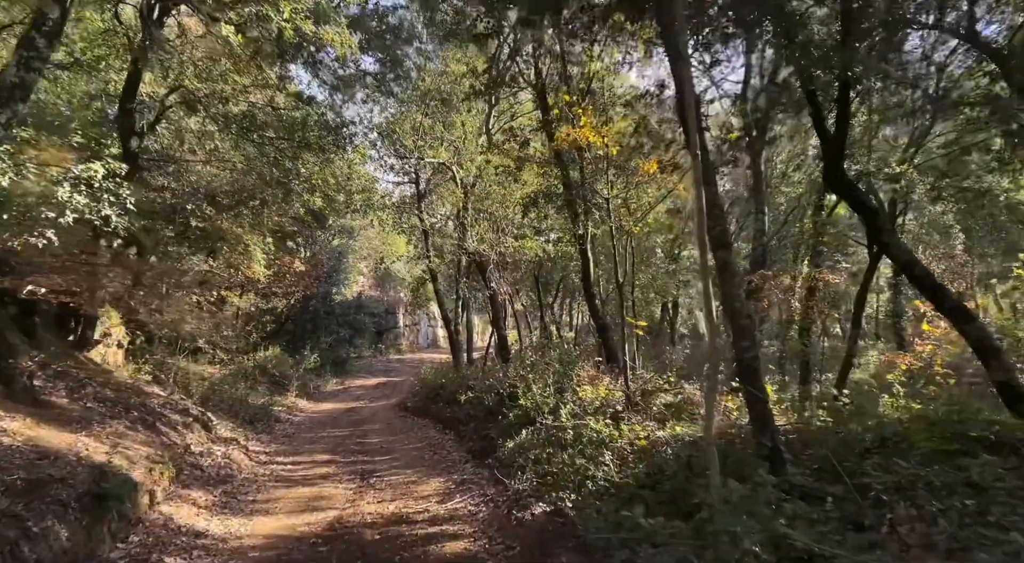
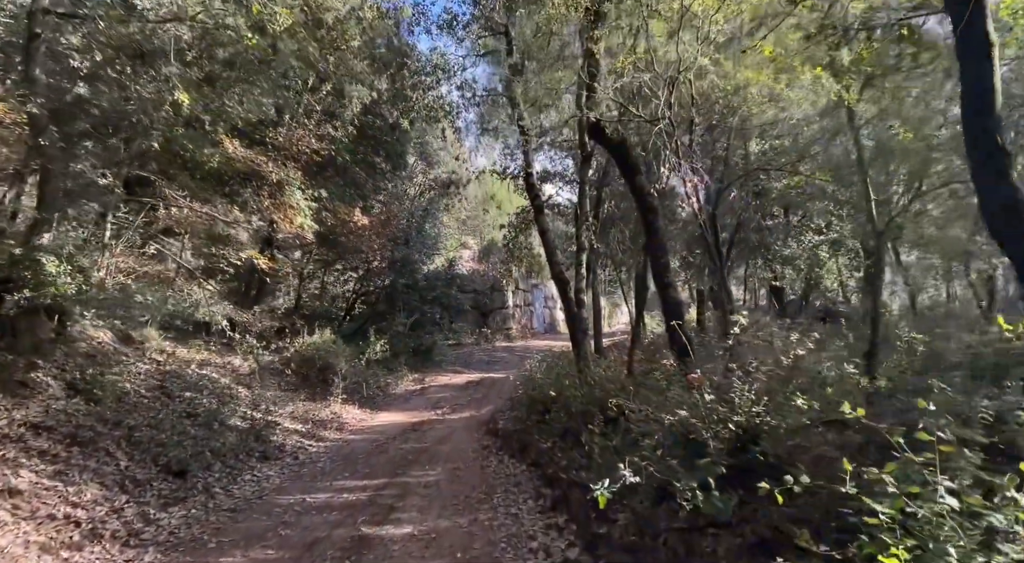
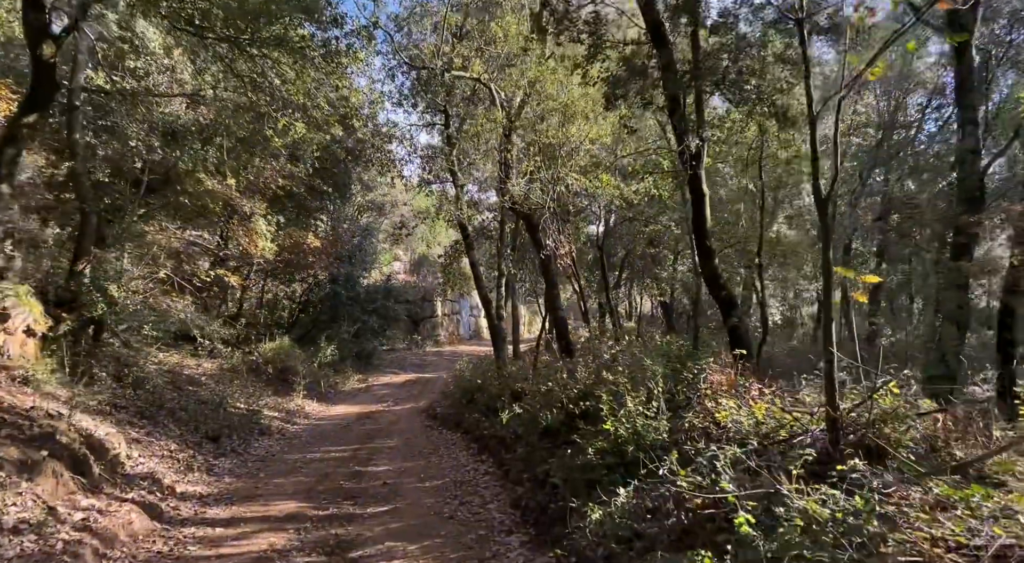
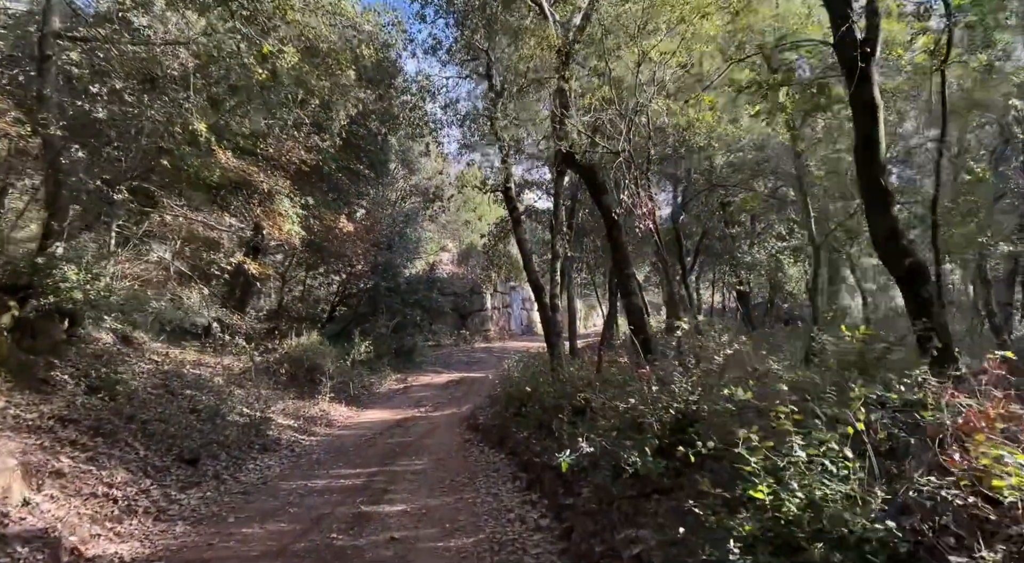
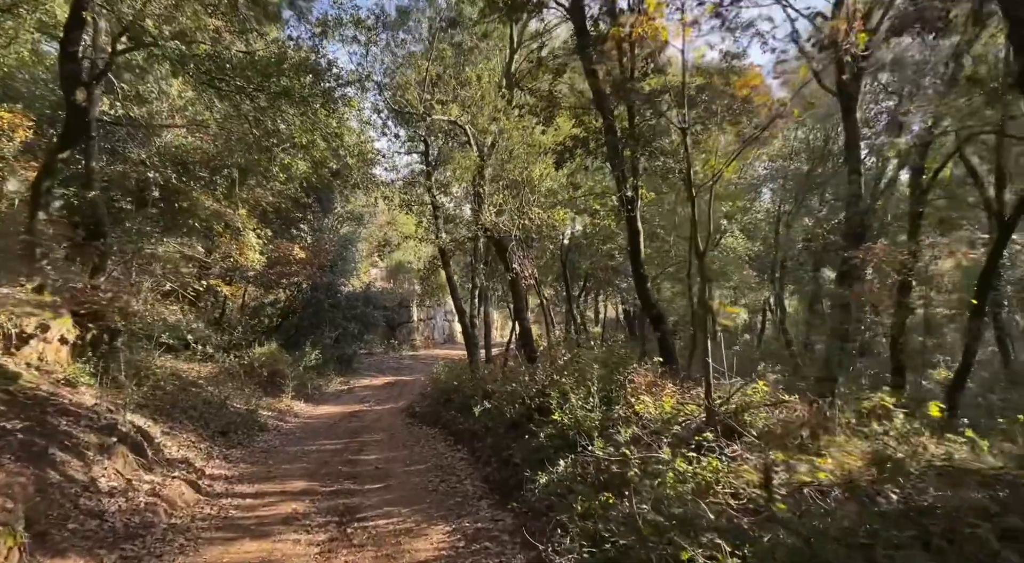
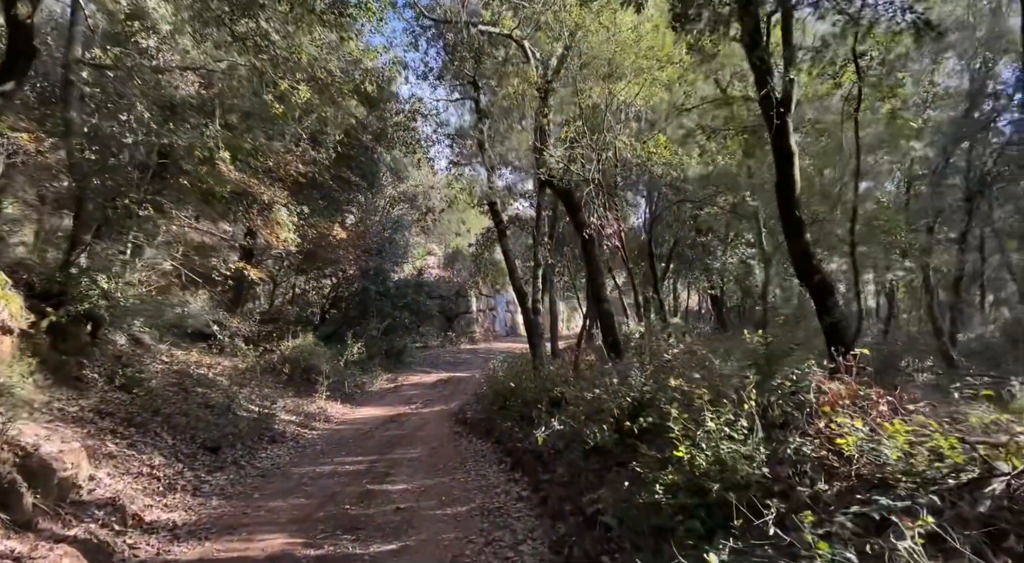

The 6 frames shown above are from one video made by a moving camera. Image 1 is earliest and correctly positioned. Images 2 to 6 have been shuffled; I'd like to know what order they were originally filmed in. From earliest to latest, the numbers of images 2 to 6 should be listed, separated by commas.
5, 3, 6, 4, 2
